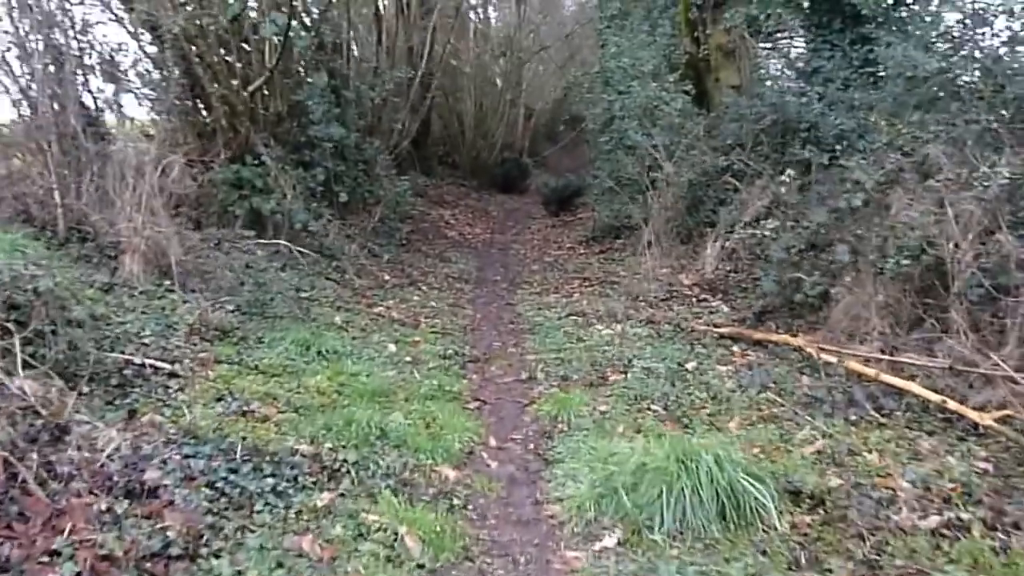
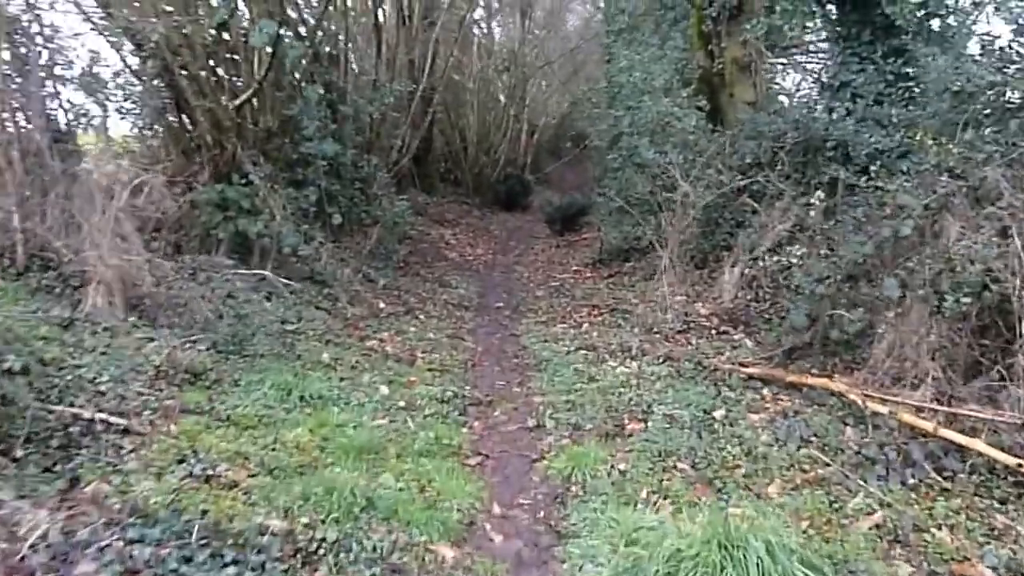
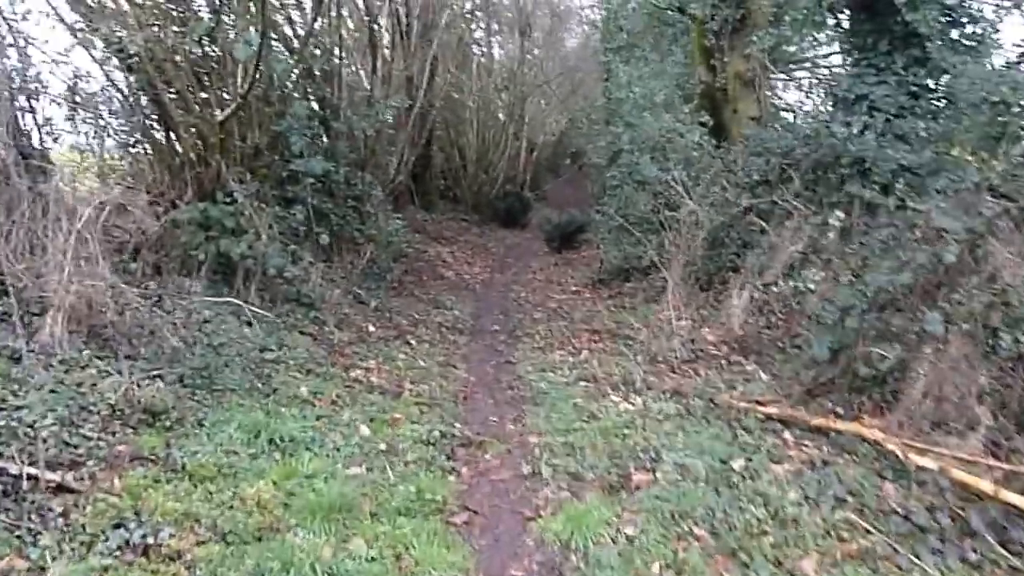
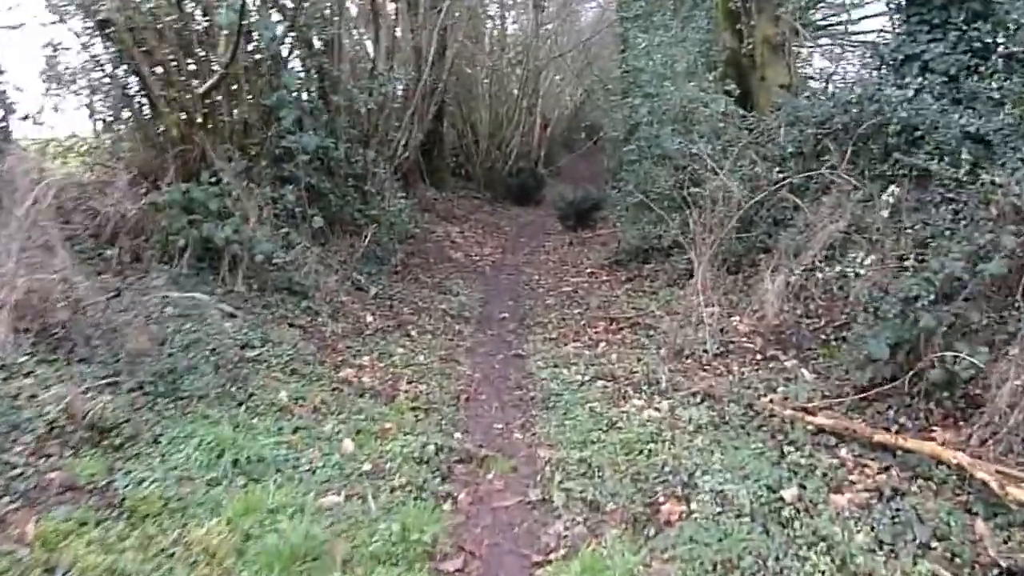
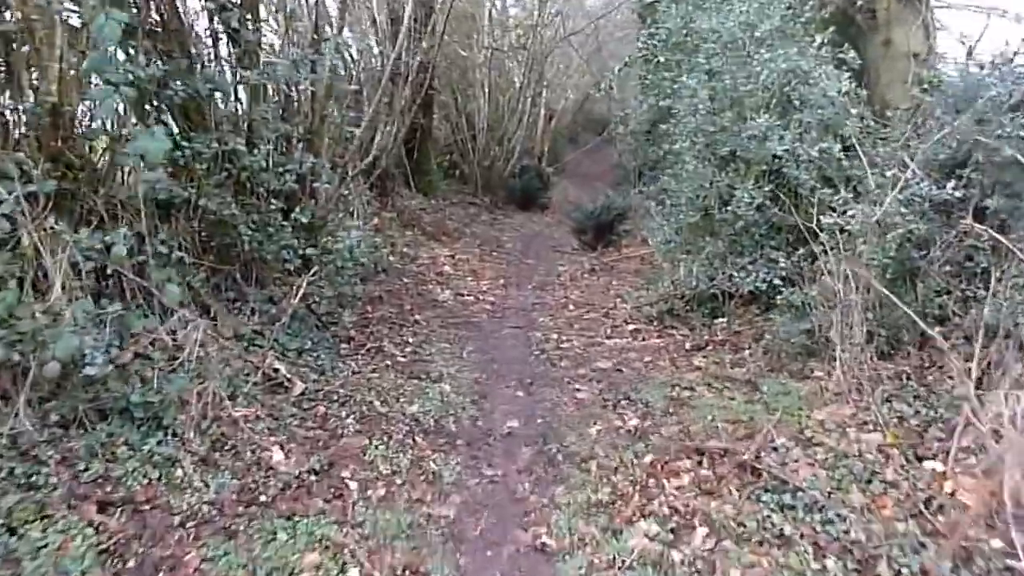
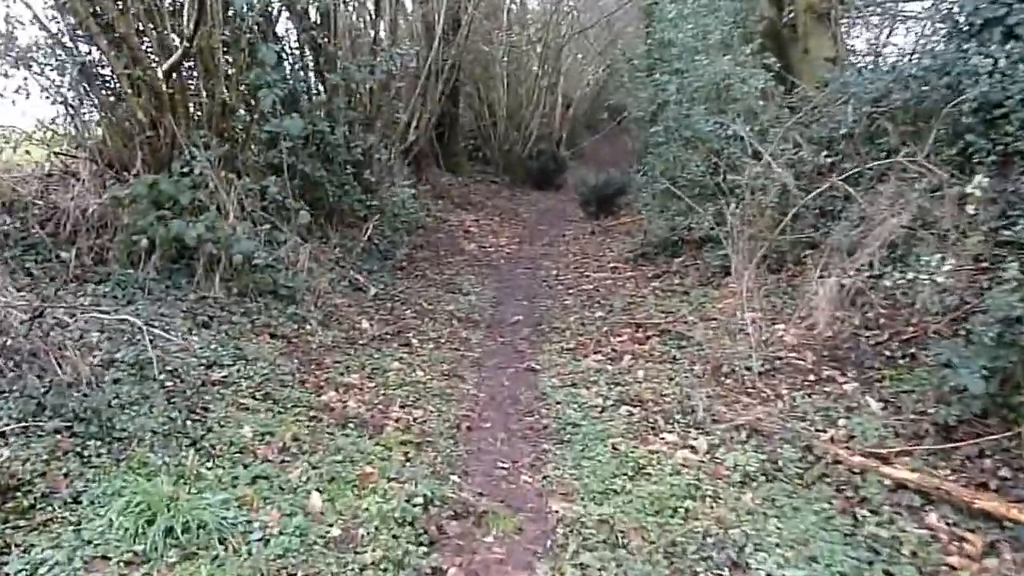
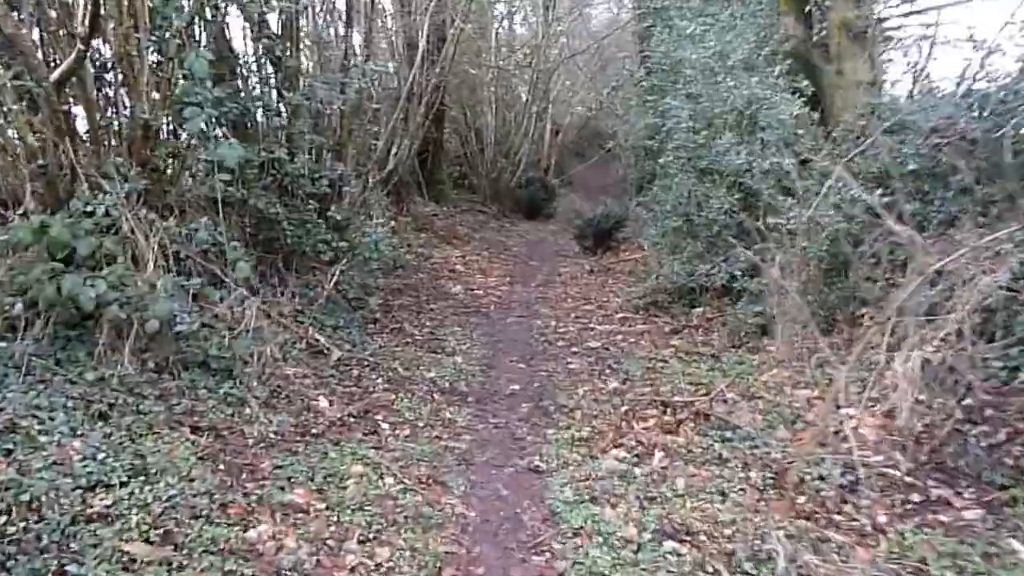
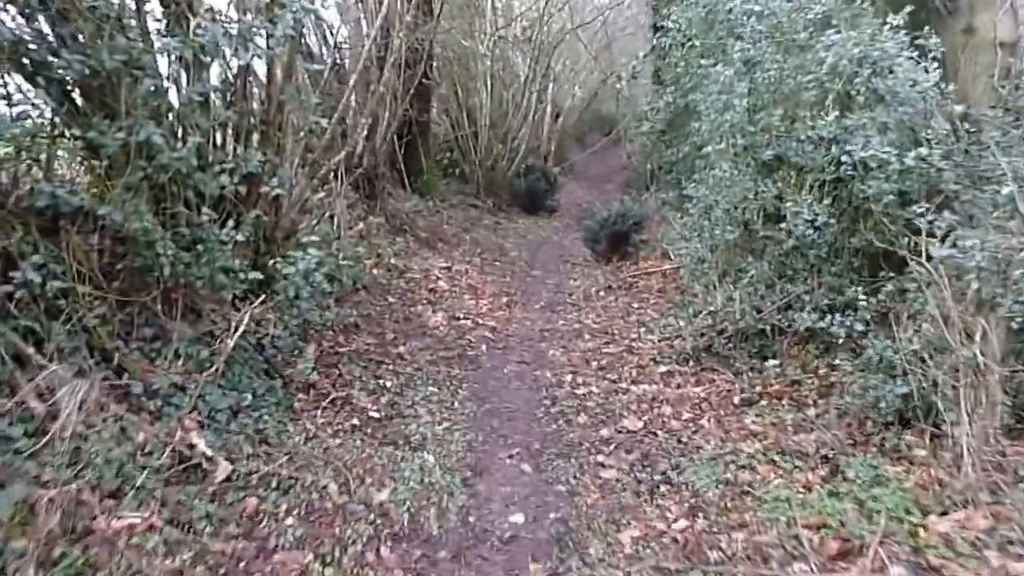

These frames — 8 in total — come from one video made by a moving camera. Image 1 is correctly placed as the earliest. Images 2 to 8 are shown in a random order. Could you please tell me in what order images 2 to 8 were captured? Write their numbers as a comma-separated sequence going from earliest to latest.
2, 3, 4, 6, 7, 5, 8
